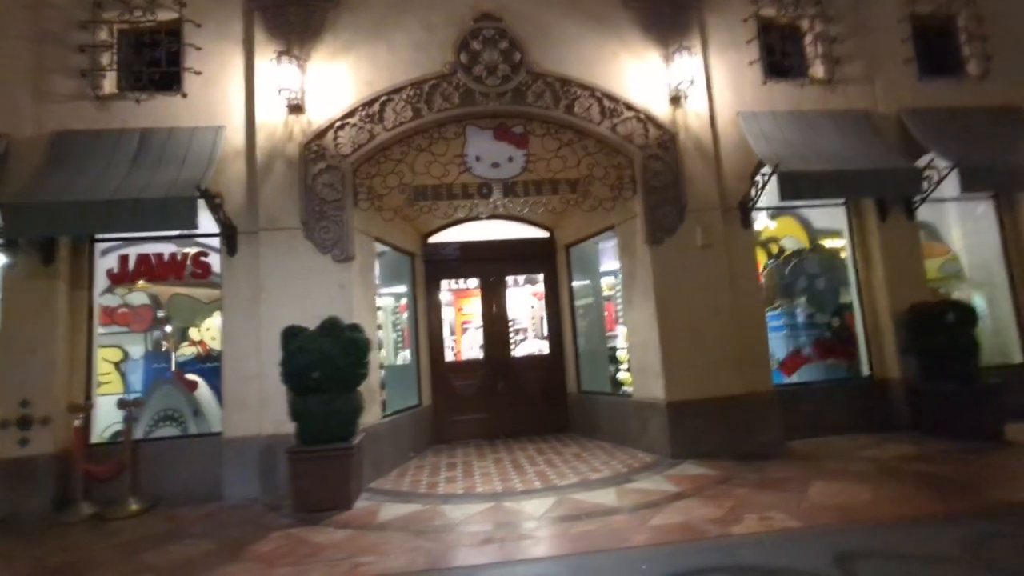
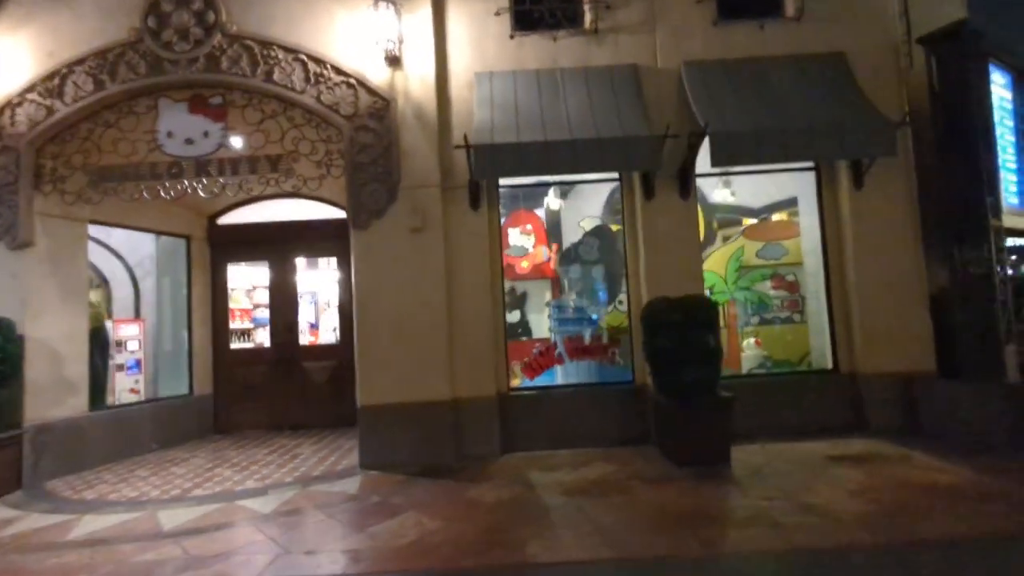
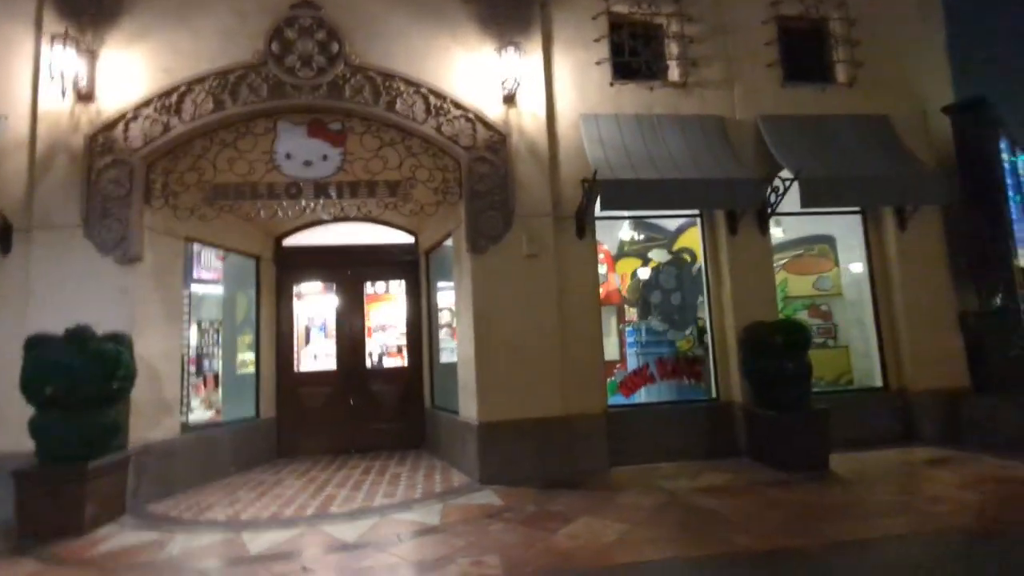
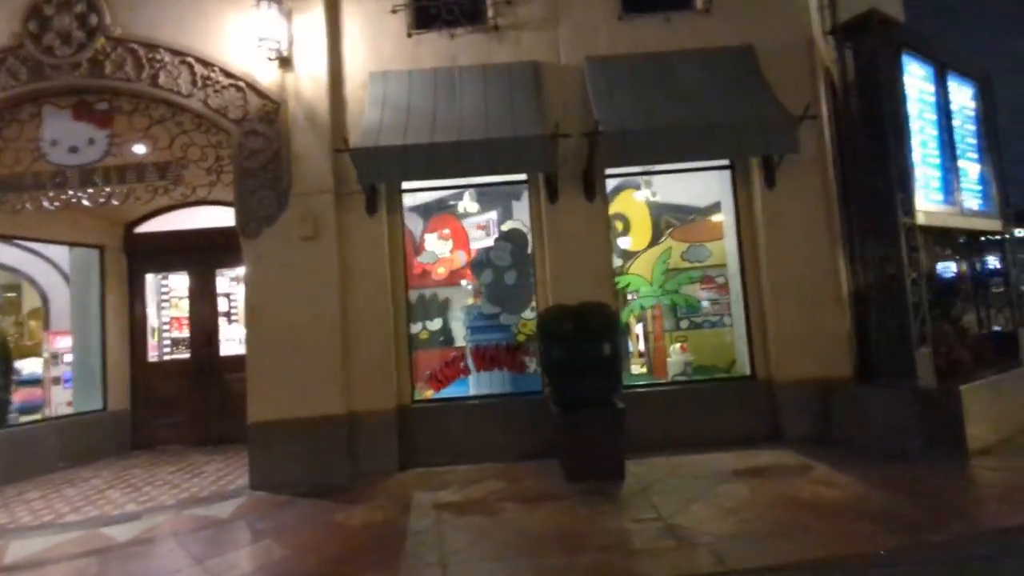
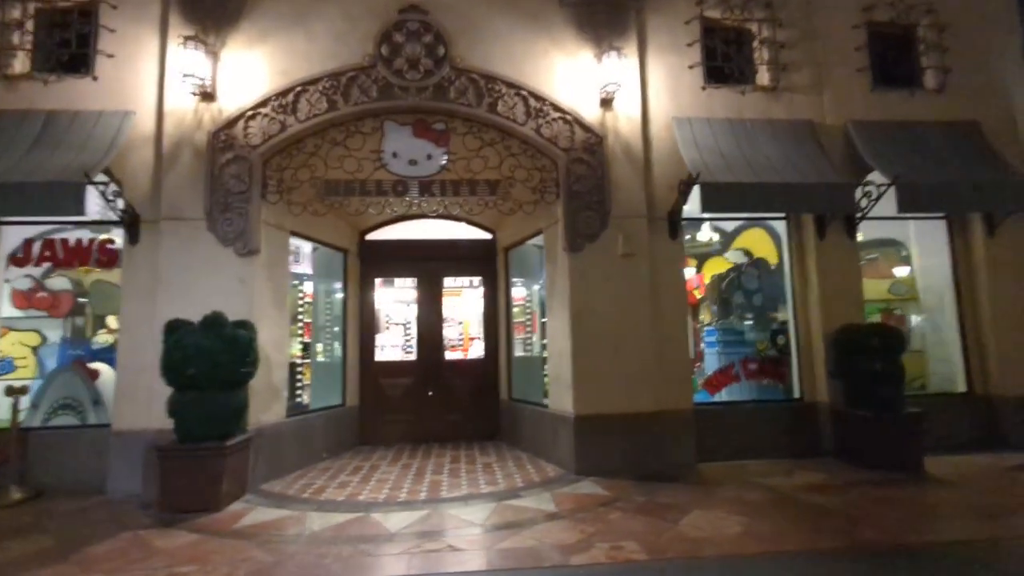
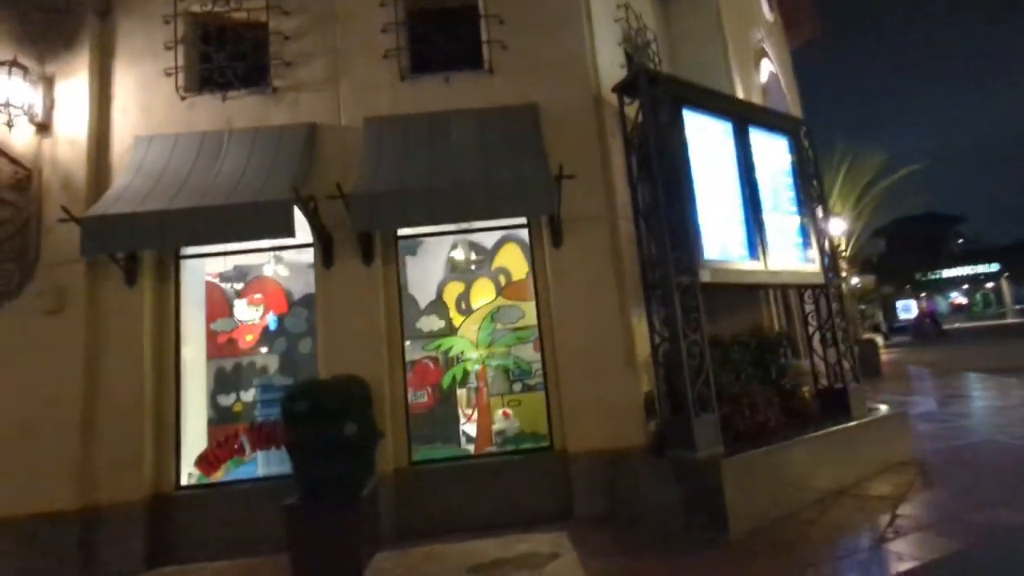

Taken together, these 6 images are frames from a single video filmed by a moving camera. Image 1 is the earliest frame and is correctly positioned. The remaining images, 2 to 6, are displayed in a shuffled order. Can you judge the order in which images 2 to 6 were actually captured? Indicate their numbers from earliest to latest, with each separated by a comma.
5, 3, 2, 4, 6
